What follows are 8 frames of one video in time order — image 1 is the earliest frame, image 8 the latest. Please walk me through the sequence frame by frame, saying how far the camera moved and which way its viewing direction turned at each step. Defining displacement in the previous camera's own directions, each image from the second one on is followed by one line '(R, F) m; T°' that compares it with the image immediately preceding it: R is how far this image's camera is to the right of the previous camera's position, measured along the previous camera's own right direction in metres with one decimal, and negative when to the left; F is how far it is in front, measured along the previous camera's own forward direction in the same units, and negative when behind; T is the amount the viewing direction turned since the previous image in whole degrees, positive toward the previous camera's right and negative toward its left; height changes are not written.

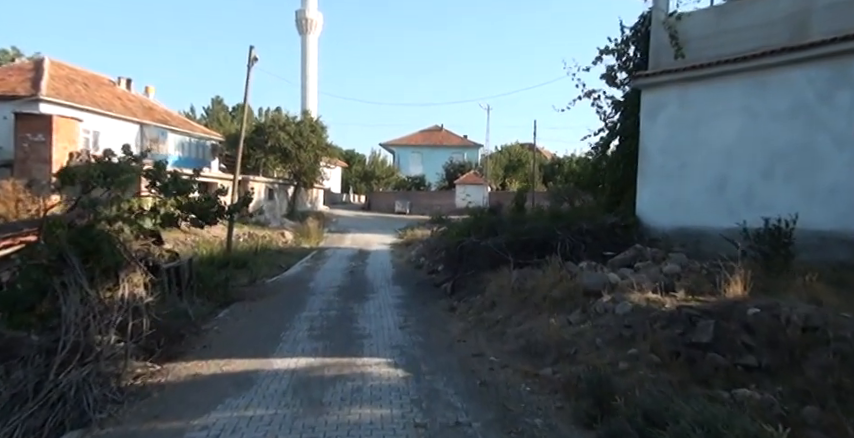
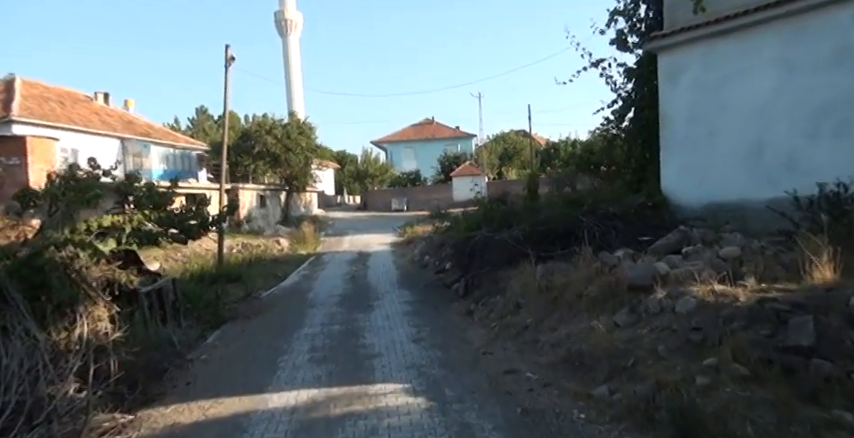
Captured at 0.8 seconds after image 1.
(-0.1, +1.1) m; 0°
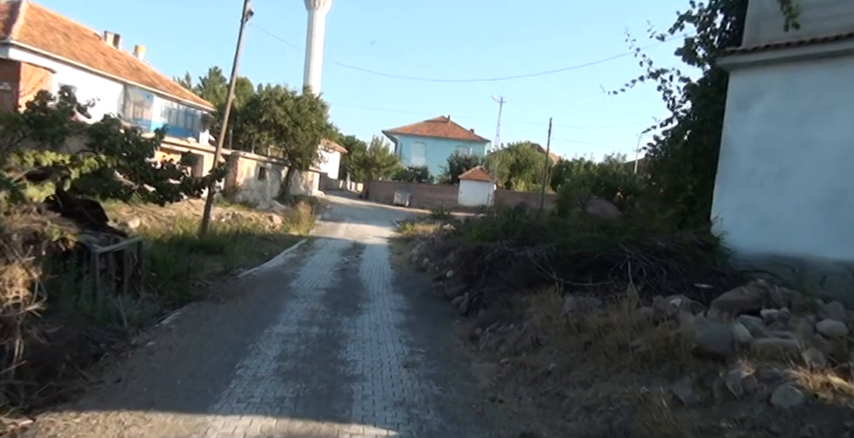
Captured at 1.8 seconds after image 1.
(-0.2, +1.4) m; 0°
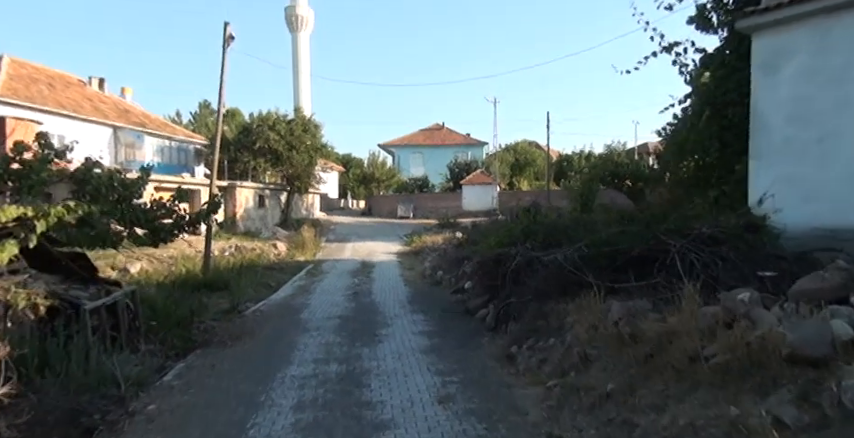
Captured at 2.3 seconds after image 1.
(-0.1, +0.7) m; 0°
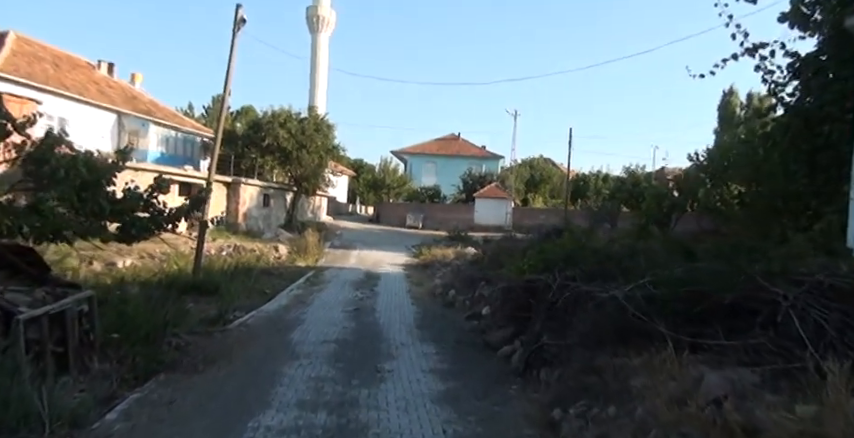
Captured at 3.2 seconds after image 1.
(-0.2, +1.5) m; -1°
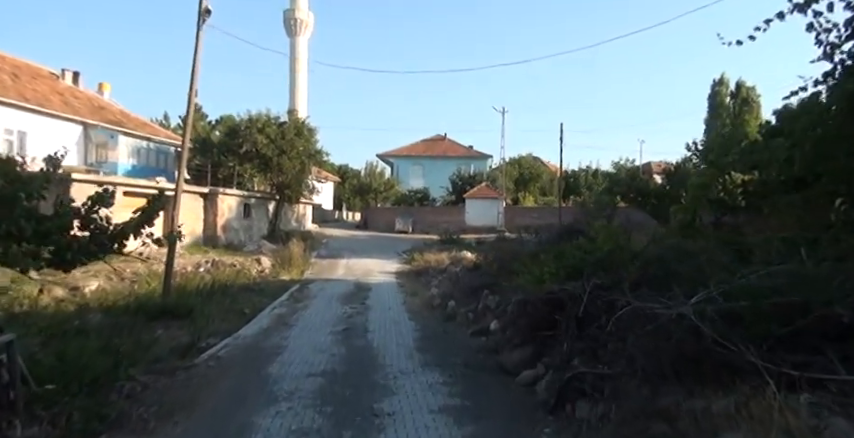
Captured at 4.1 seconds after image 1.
(-0.1, +1.4) m; +1°
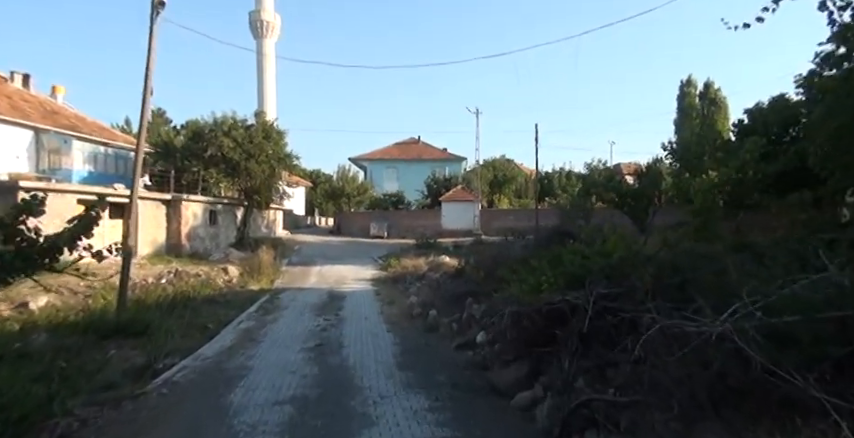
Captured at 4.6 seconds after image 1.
(-0.1, +0.8) m; +3°
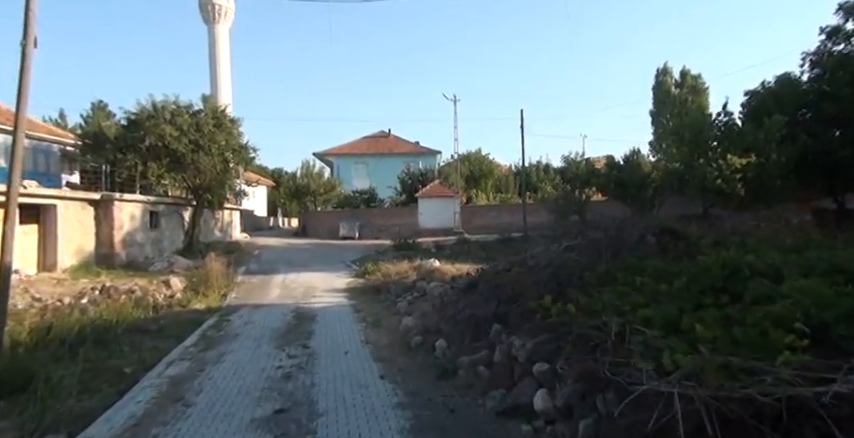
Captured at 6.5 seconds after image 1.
(-0.5, +3.4) m; +3°
